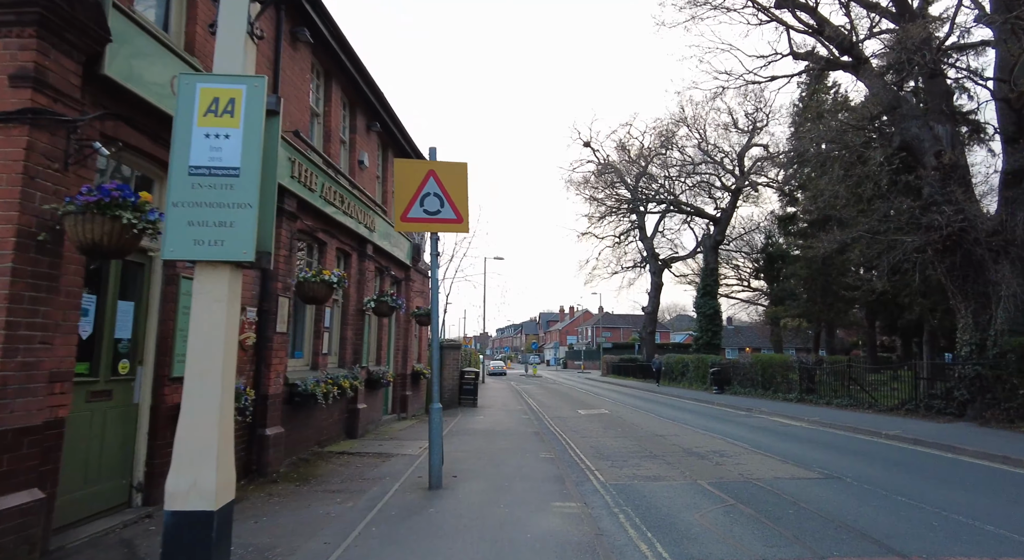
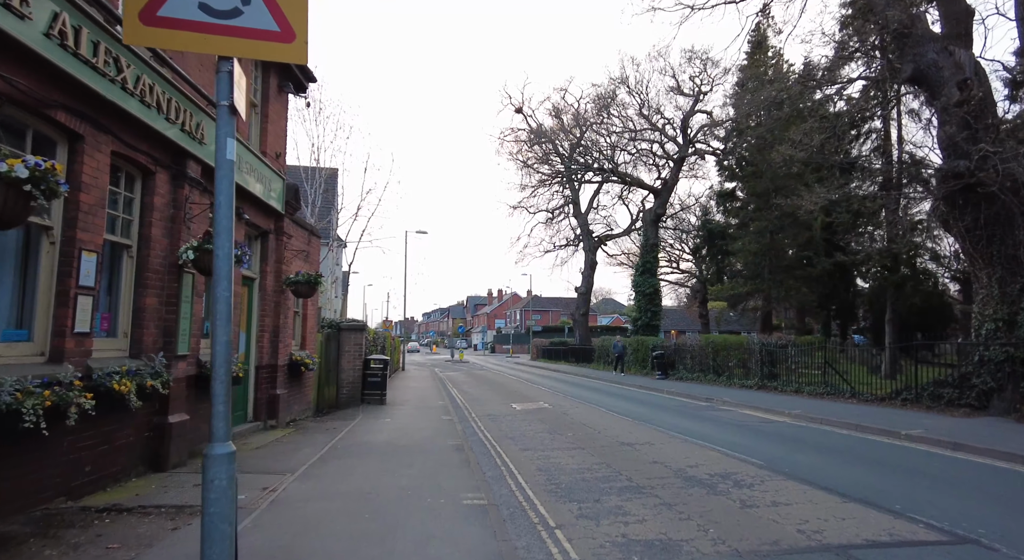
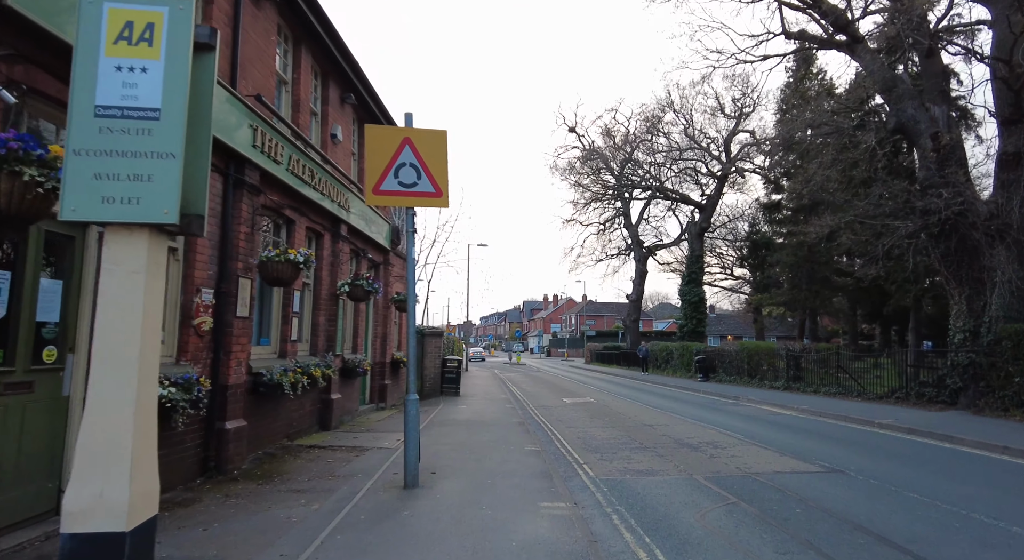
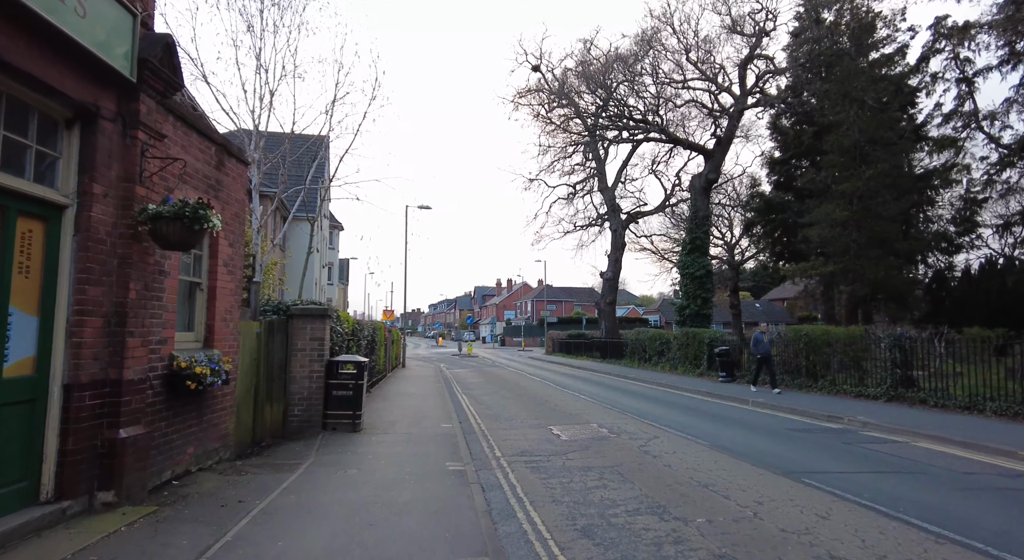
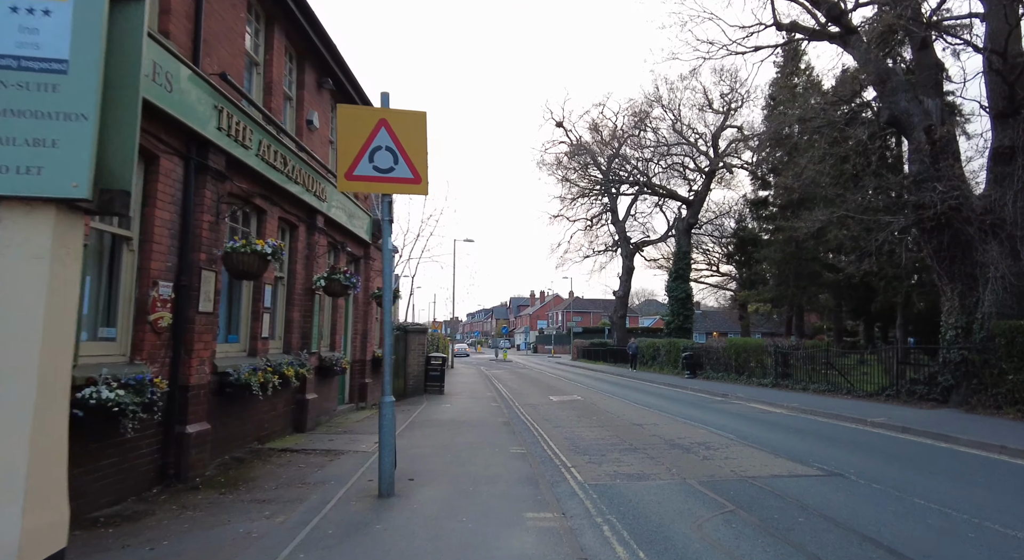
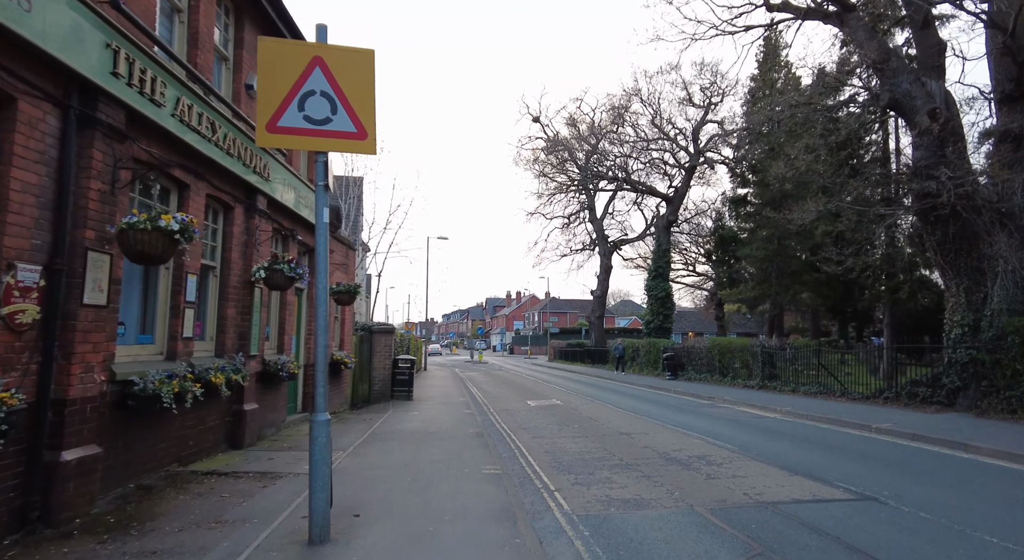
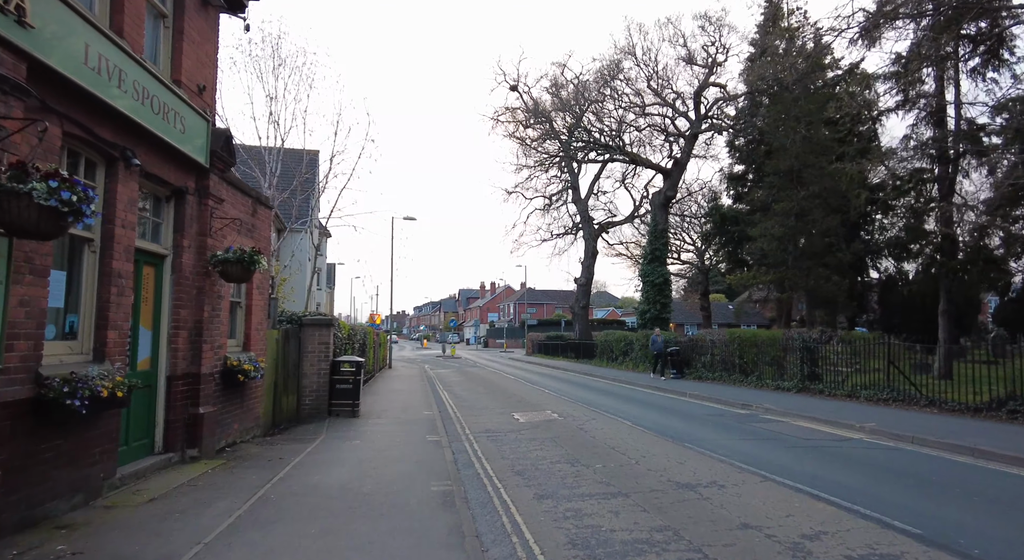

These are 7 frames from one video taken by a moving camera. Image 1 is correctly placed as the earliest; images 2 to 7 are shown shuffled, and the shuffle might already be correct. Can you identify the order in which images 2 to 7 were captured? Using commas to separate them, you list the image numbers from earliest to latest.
3, 5, 6, 2, 7, 4
